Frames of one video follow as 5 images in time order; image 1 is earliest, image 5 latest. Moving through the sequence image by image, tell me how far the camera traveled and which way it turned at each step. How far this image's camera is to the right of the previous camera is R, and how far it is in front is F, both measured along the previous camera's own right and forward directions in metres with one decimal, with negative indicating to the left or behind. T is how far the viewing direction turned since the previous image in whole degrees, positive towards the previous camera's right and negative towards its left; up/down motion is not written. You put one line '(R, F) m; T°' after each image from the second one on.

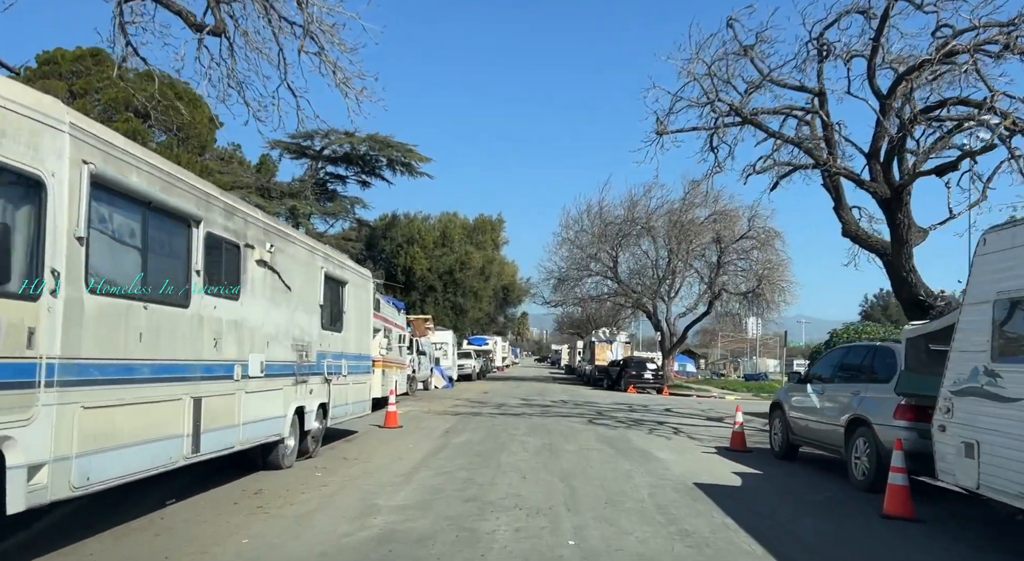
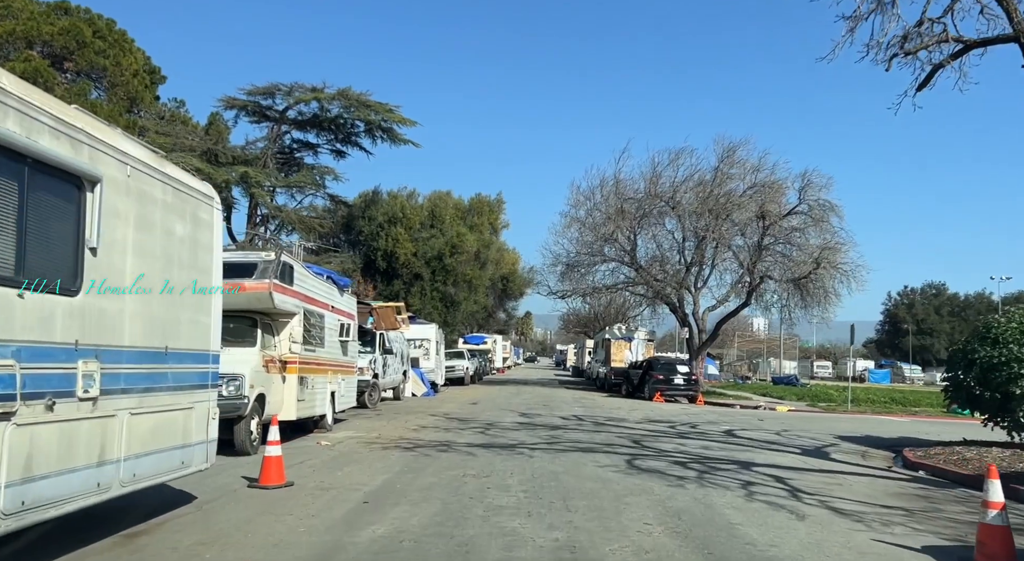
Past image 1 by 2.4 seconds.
(+0.2, +7.9) m; 0°
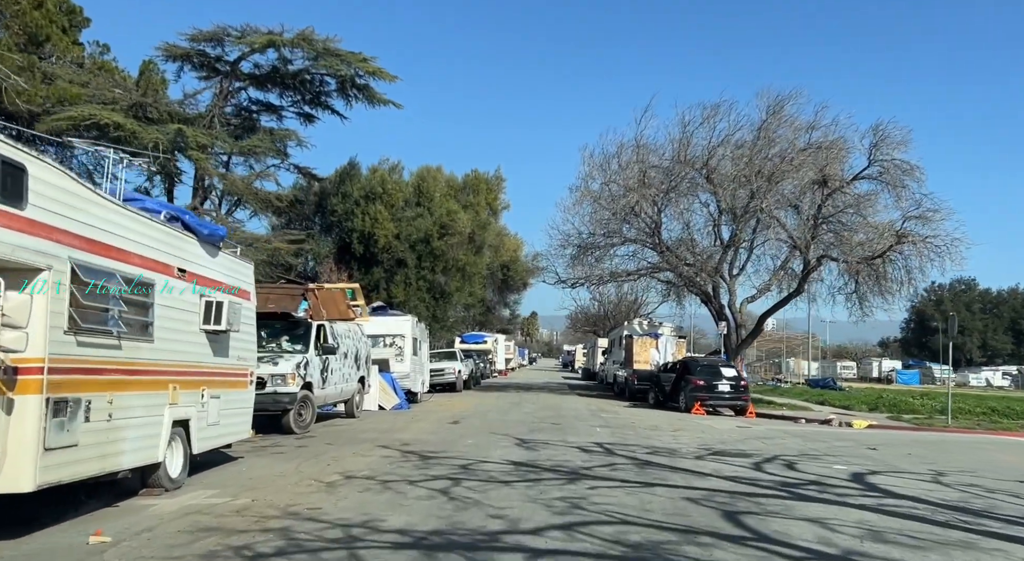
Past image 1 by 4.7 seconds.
(+0.2, +7.3) m; 0°
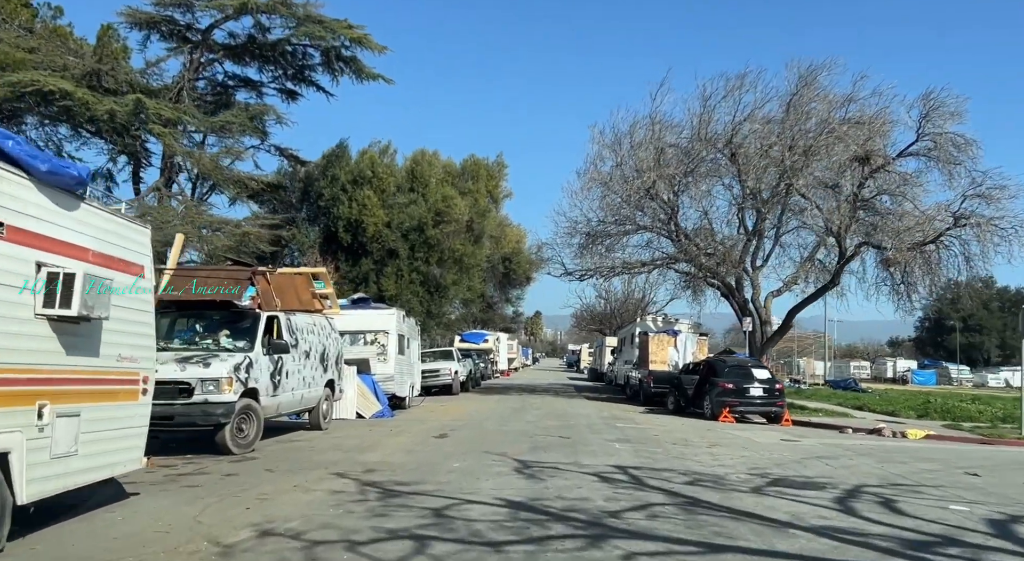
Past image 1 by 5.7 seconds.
(+0.1, +3.4) m; 0°
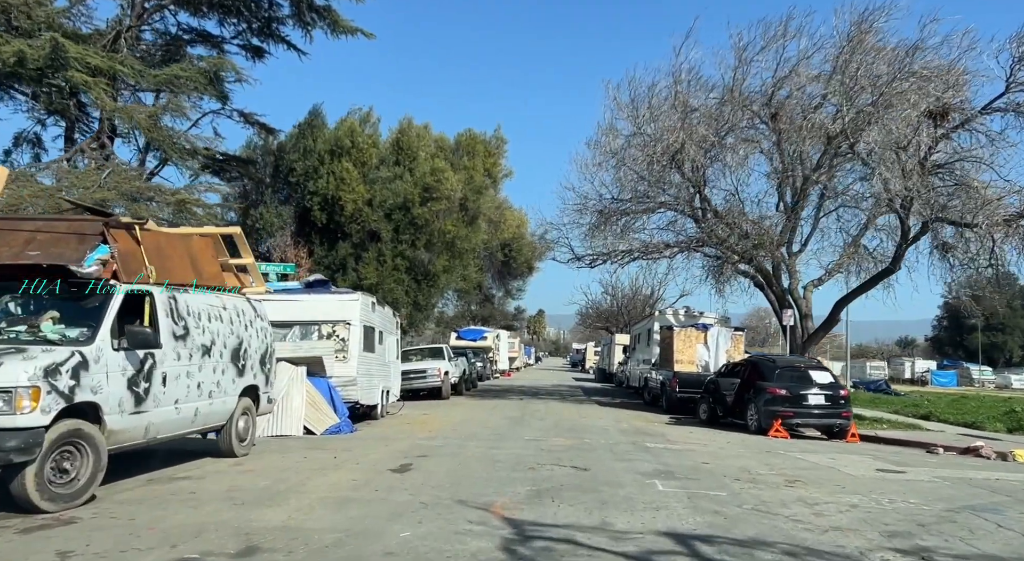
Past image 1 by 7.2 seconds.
(+0.1, +4.8) m; 0°
